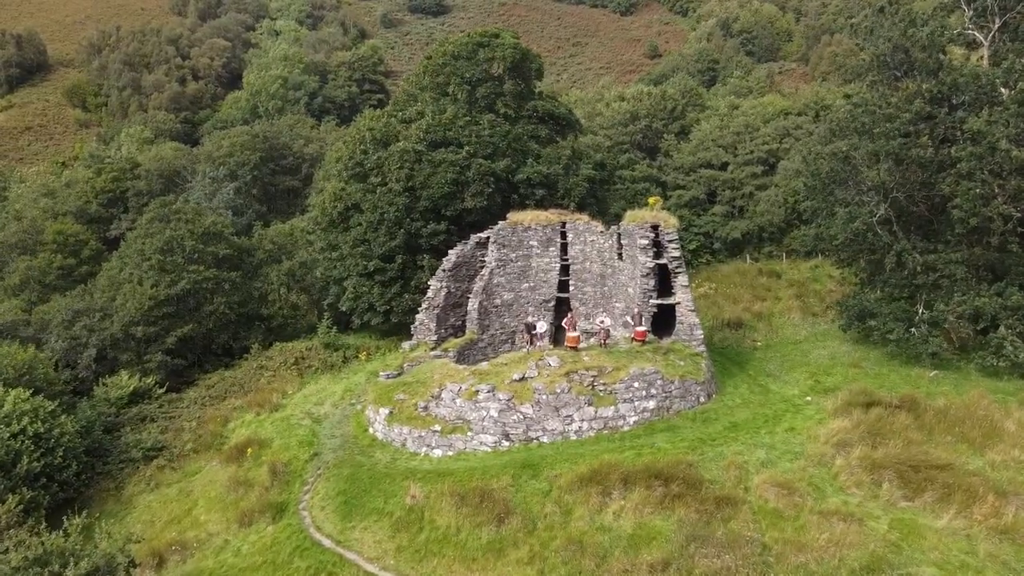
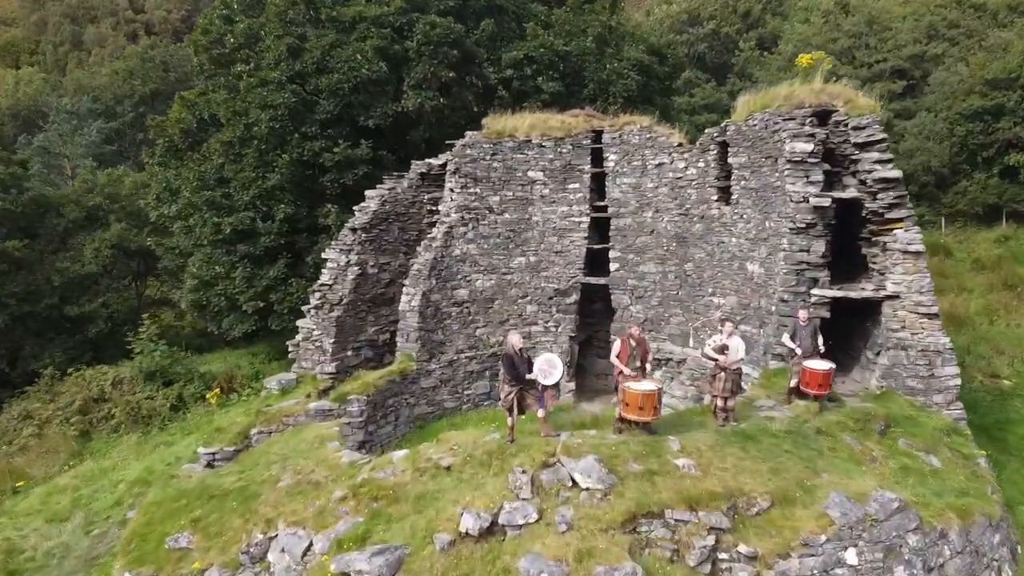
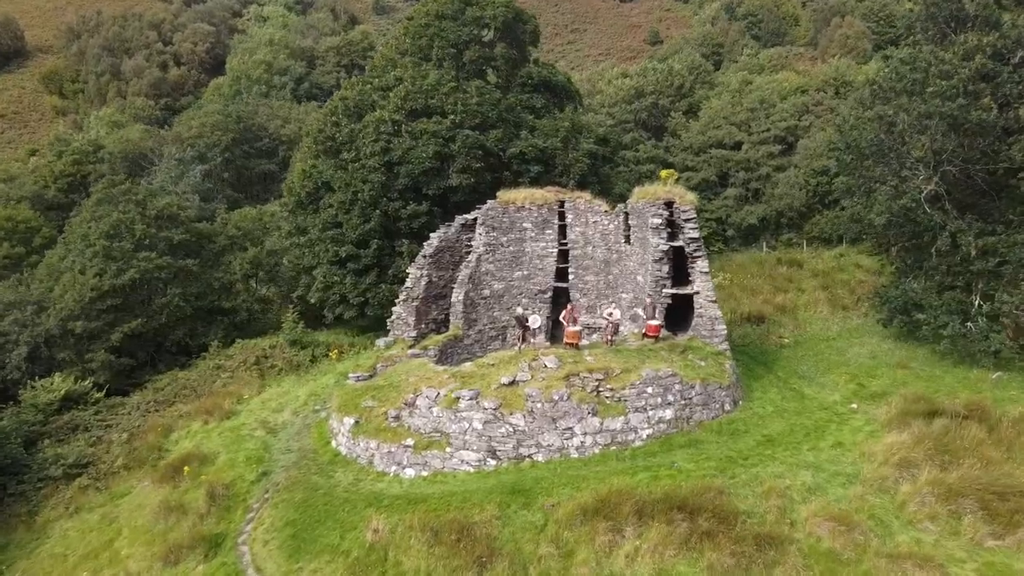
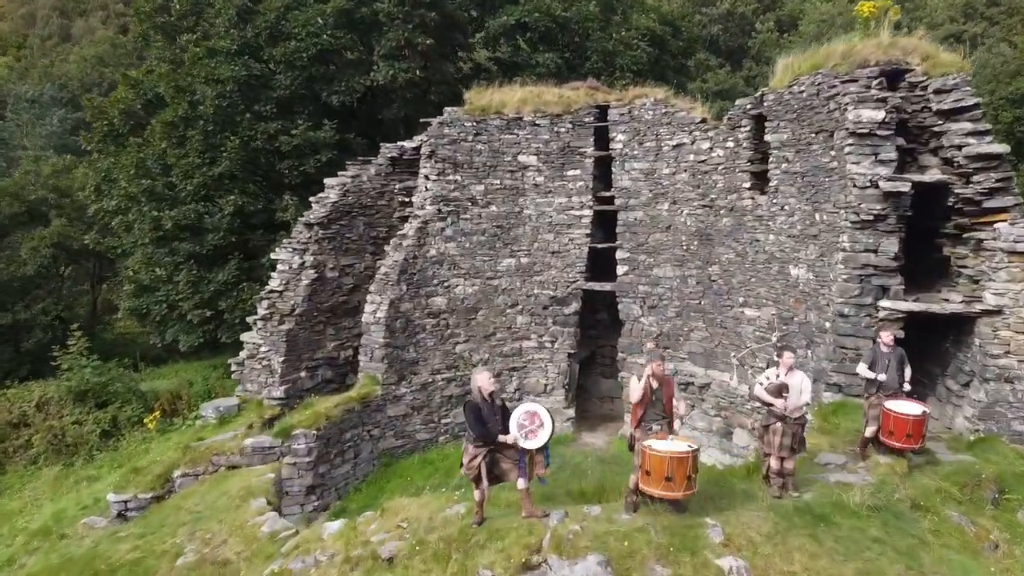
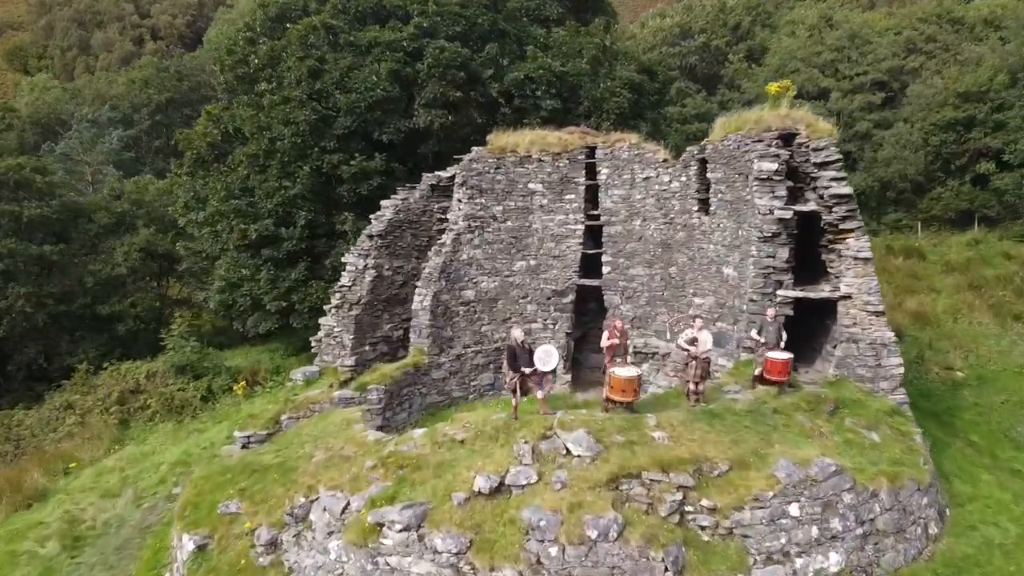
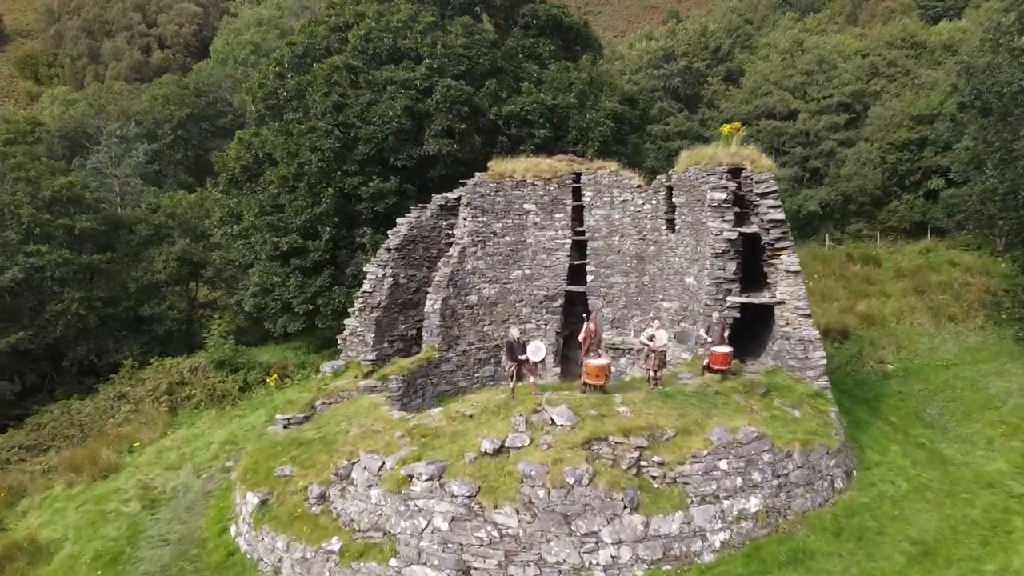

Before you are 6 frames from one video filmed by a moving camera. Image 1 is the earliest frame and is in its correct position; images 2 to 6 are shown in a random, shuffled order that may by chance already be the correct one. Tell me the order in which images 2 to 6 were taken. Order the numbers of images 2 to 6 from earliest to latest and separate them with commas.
3, 6, 5, 2, 4
